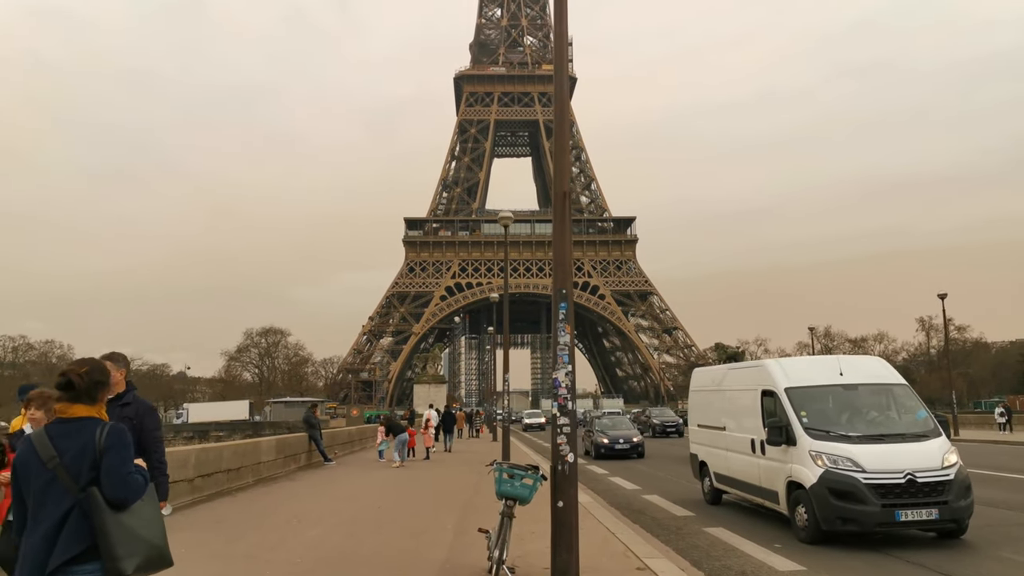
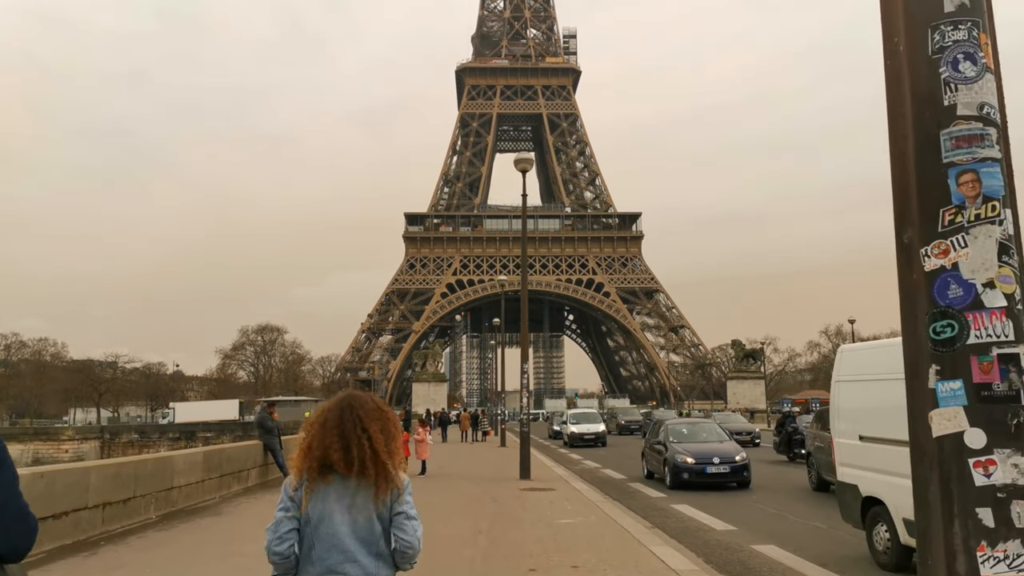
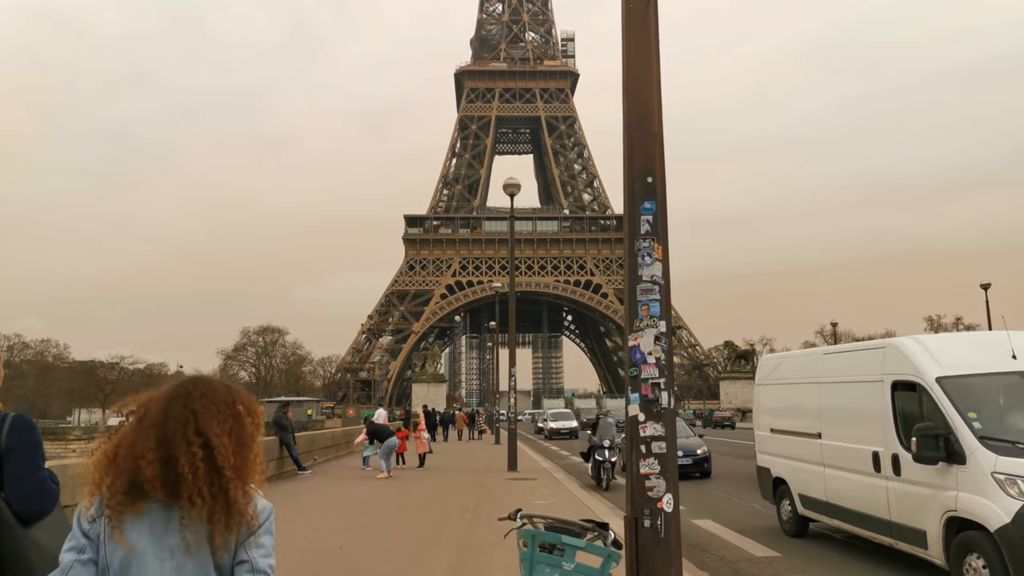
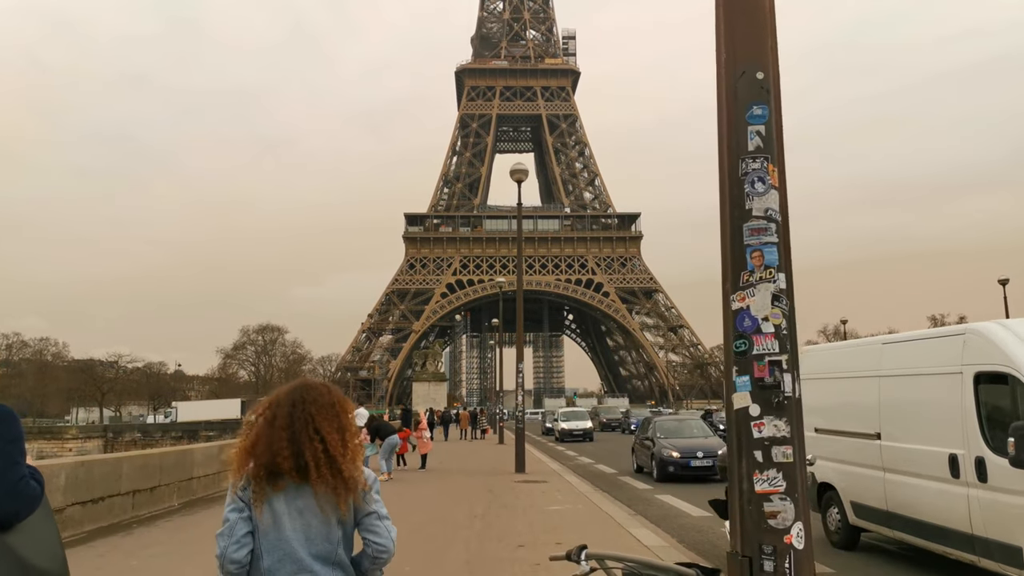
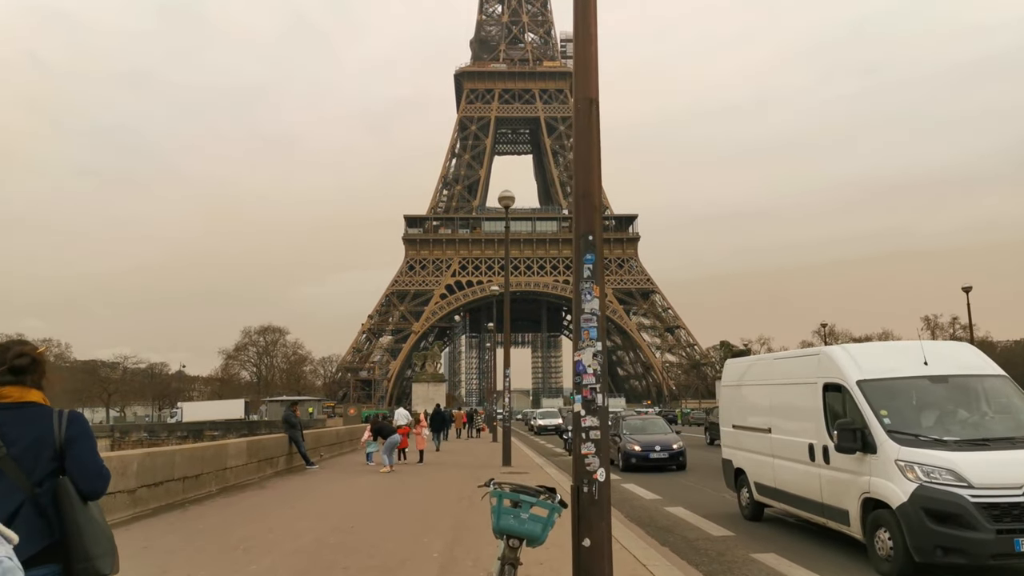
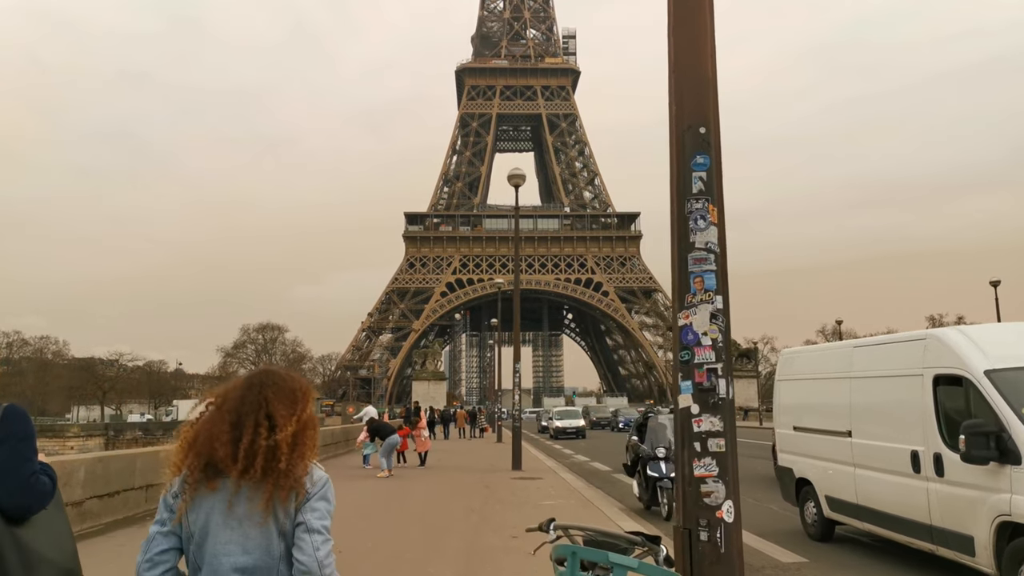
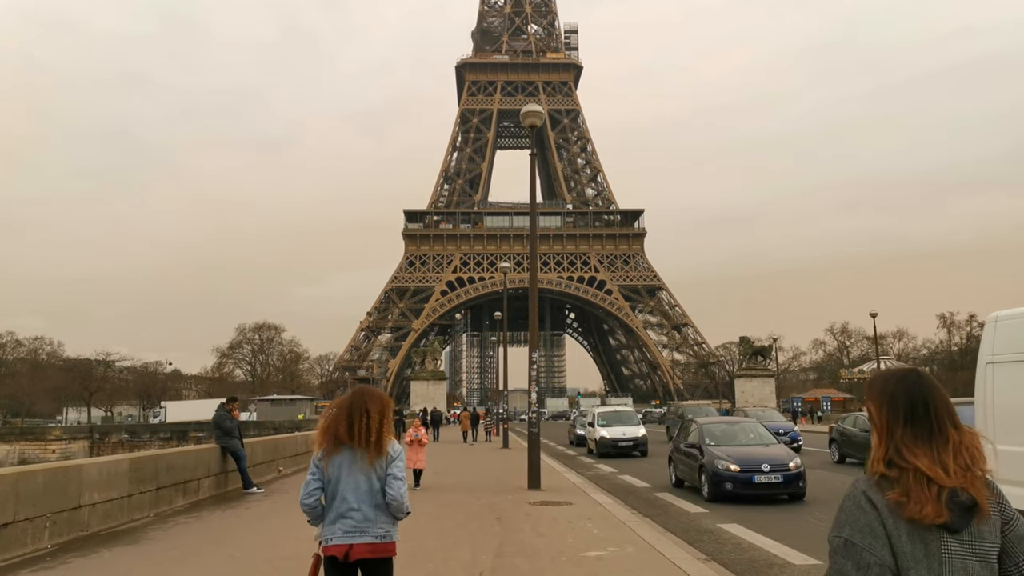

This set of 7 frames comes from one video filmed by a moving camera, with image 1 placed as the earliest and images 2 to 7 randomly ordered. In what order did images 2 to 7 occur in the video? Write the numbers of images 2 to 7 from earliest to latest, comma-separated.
5, 3, 6, 4, 2, 7
